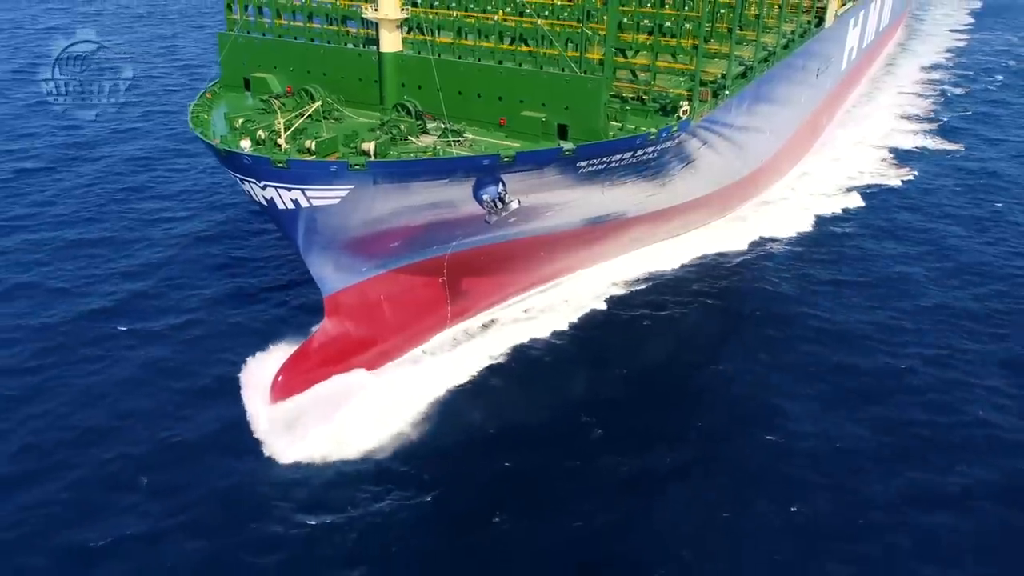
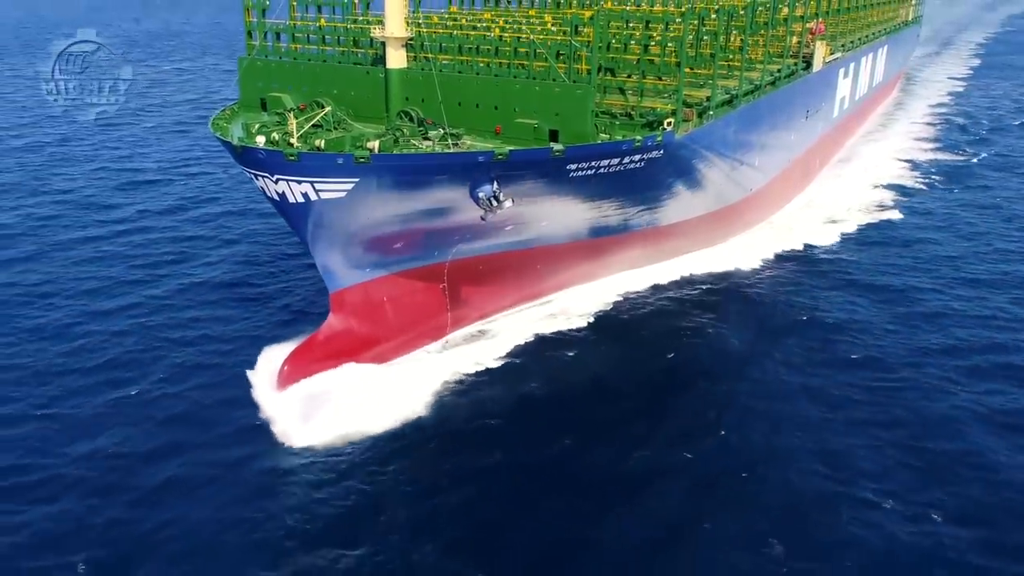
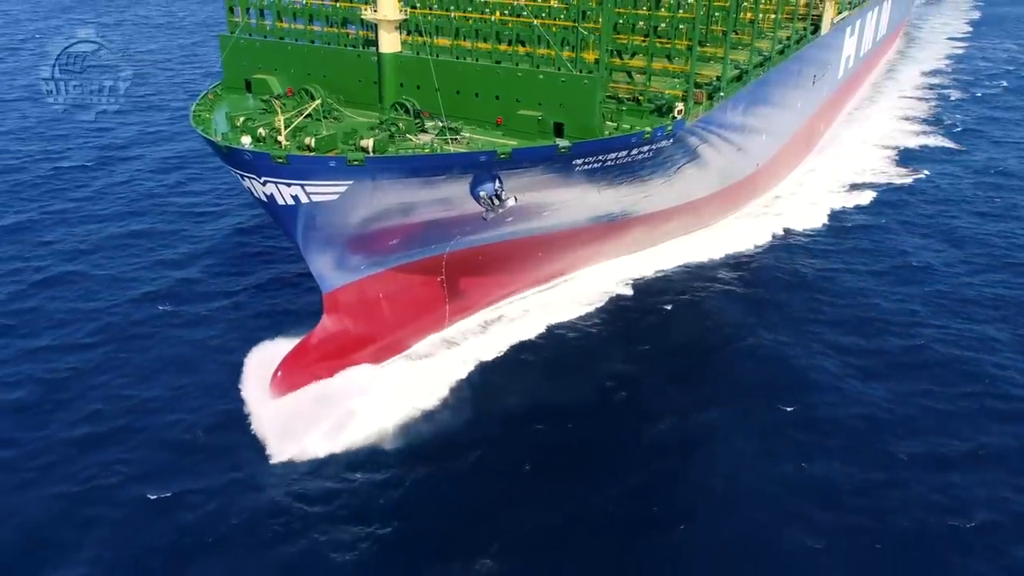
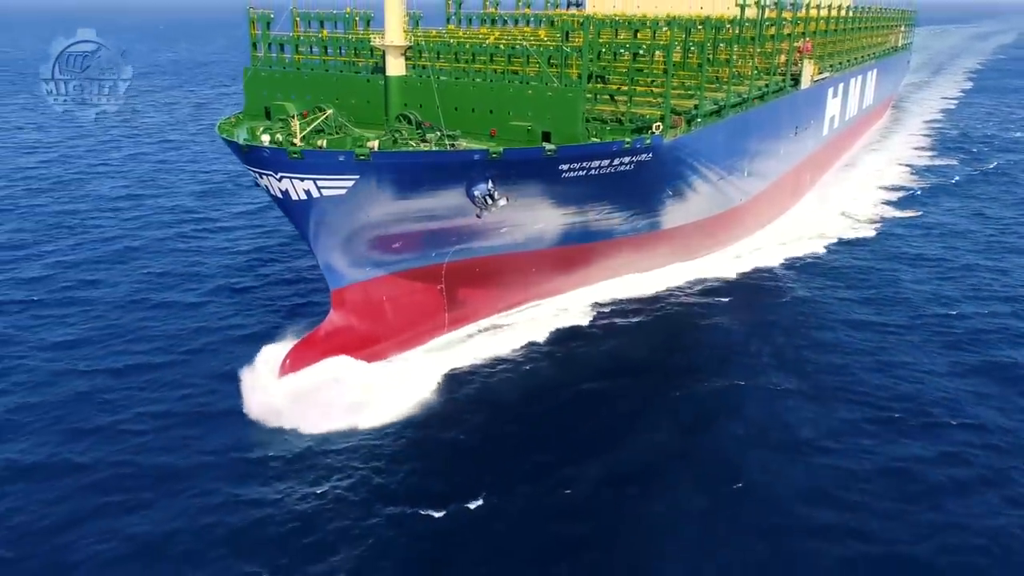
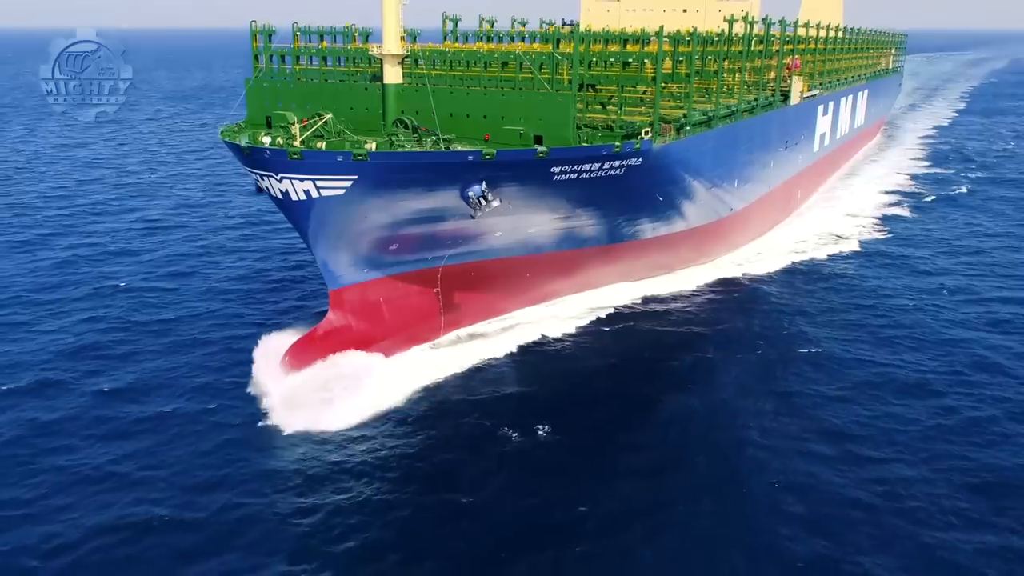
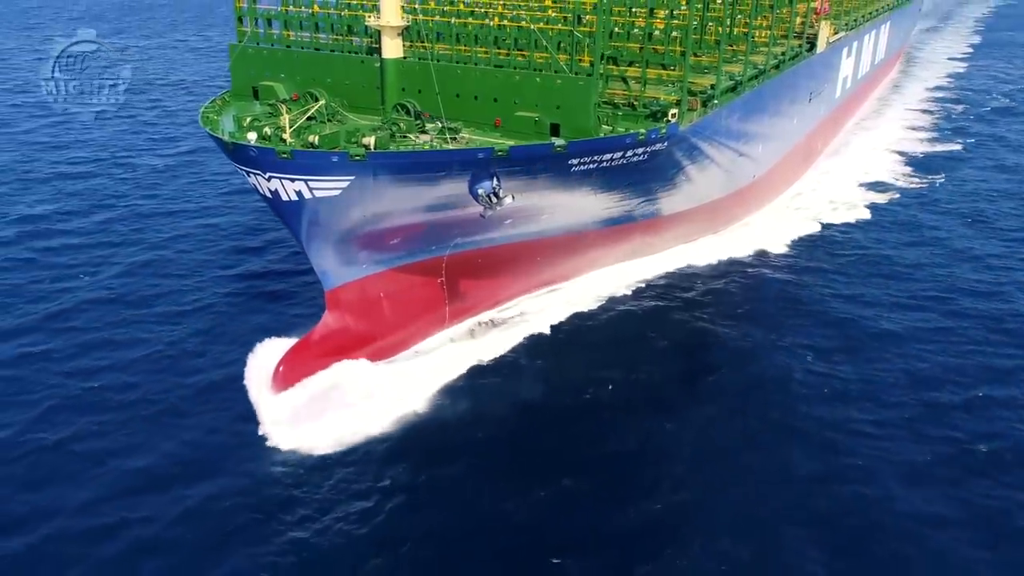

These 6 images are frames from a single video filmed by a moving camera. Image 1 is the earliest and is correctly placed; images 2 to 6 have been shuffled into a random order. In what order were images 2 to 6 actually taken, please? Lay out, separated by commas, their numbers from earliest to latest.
3, 6, 2, 4, 5
